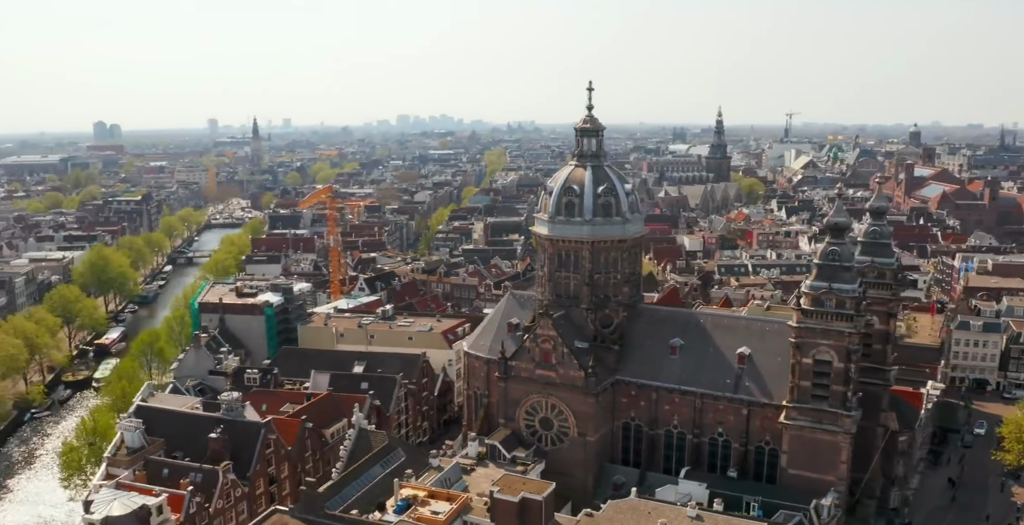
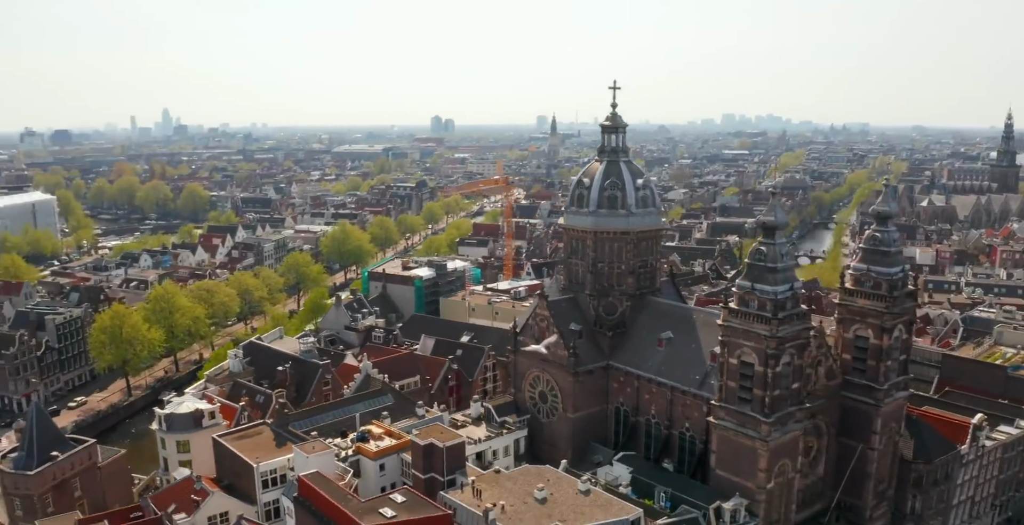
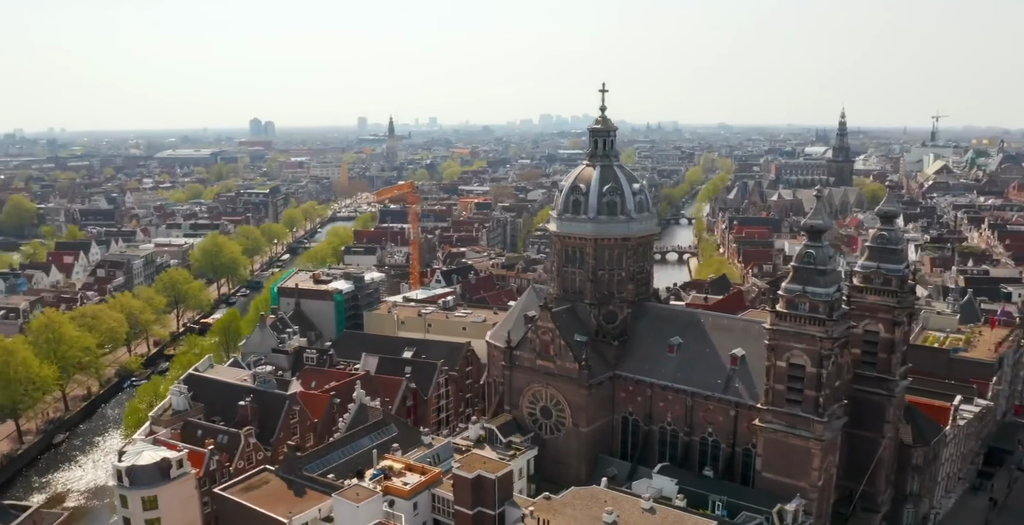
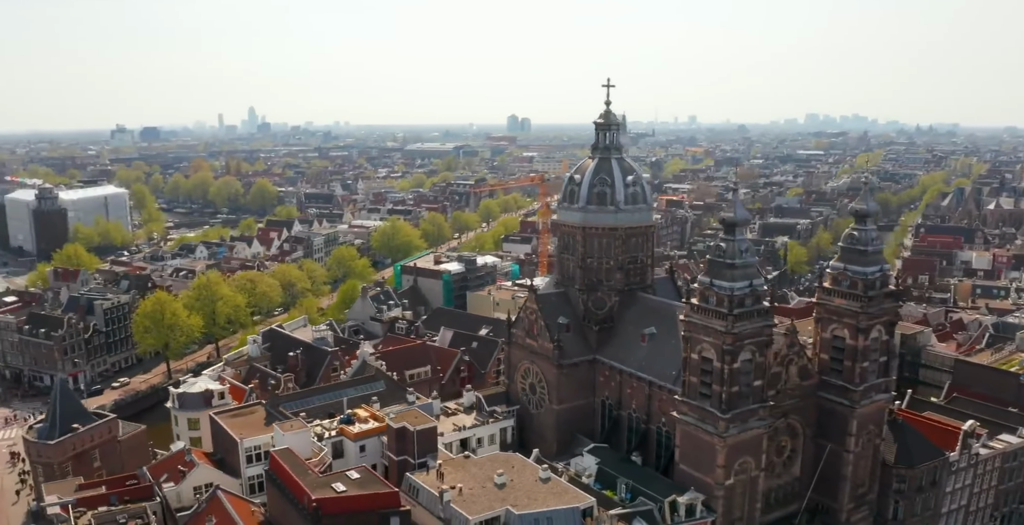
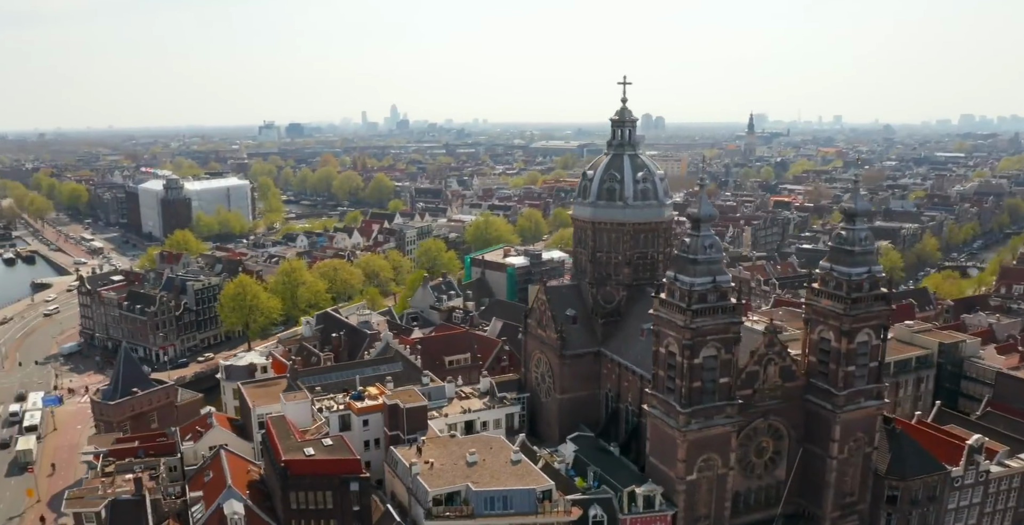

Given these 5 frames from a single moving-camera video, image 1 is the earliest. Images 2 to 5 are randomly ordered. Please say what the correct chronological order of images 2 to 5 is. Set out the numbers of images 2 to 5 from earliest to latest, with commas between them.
3, 2, 4, 5
